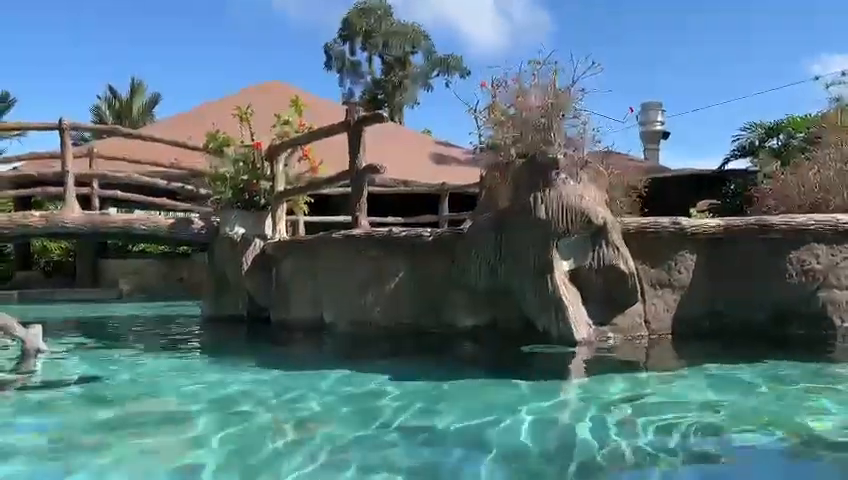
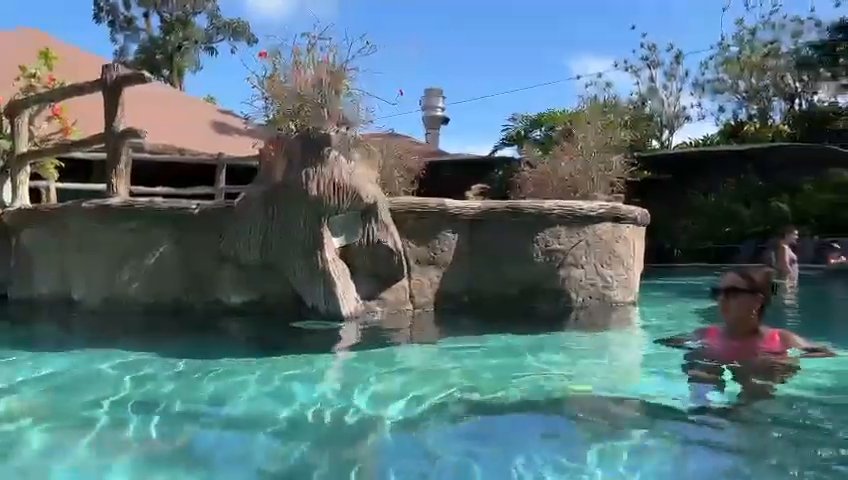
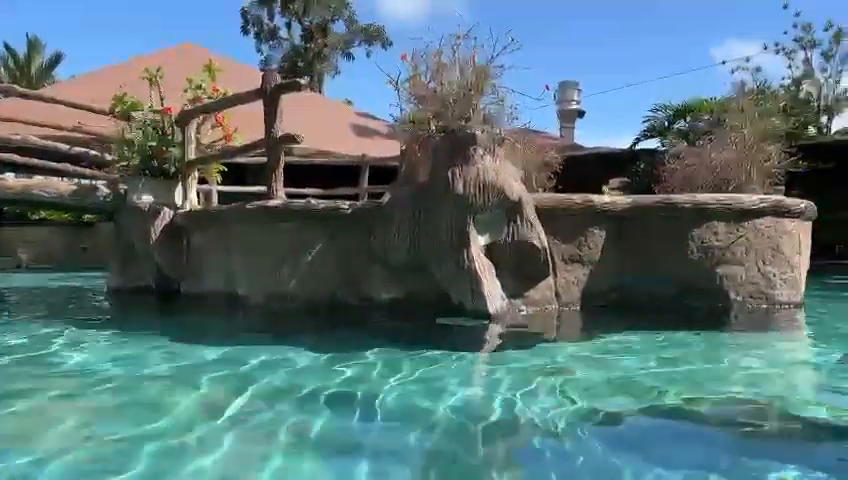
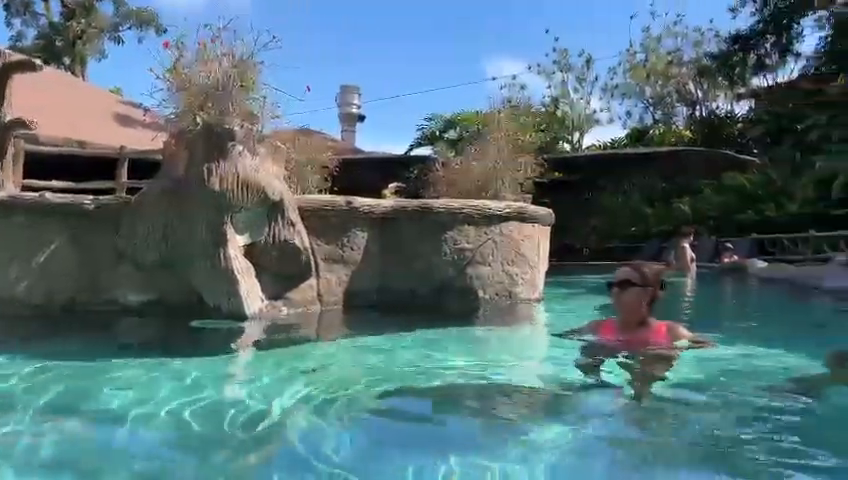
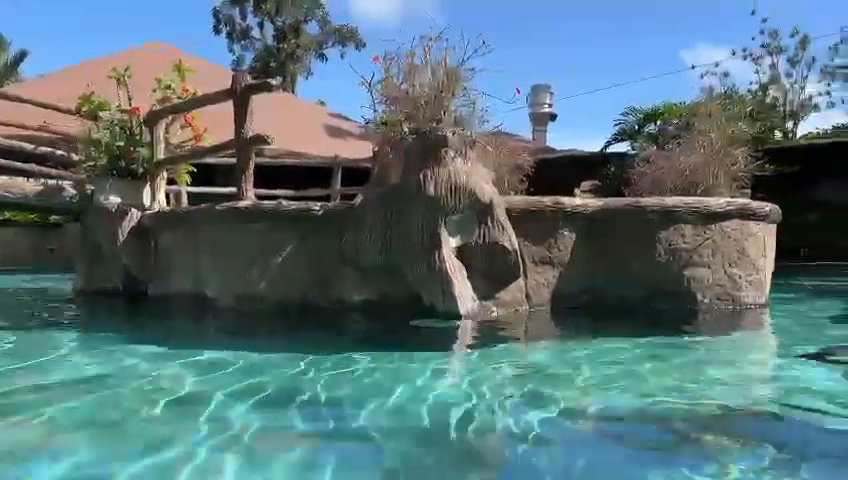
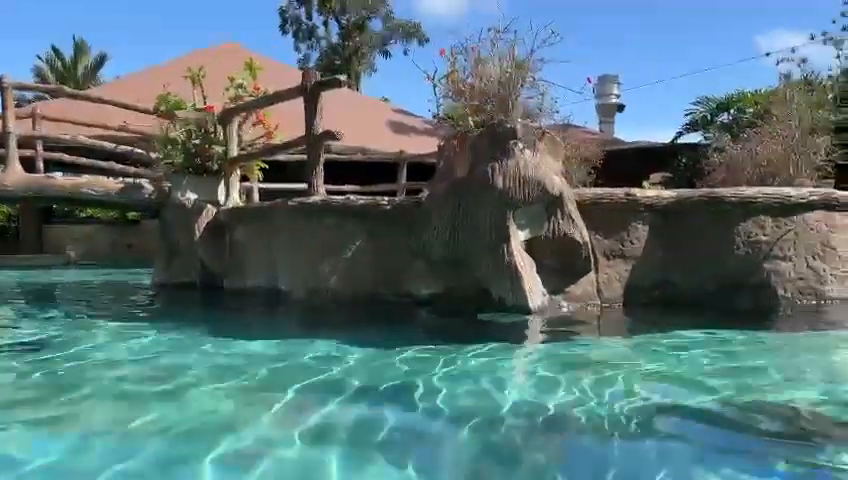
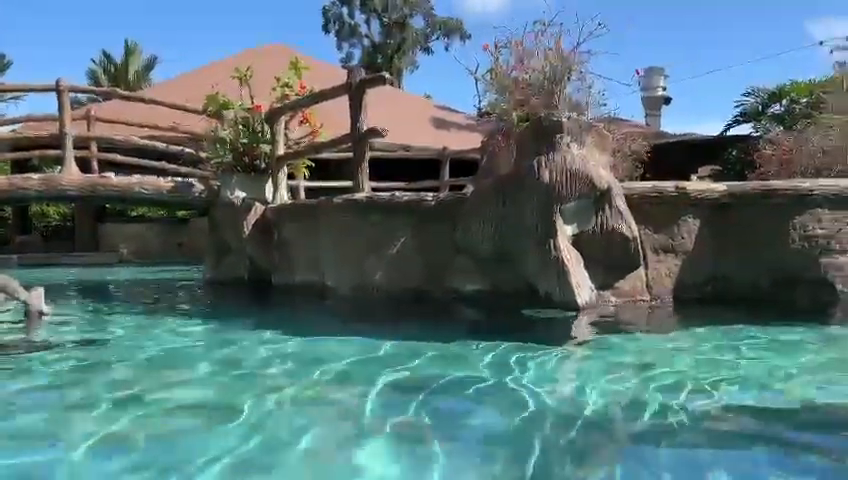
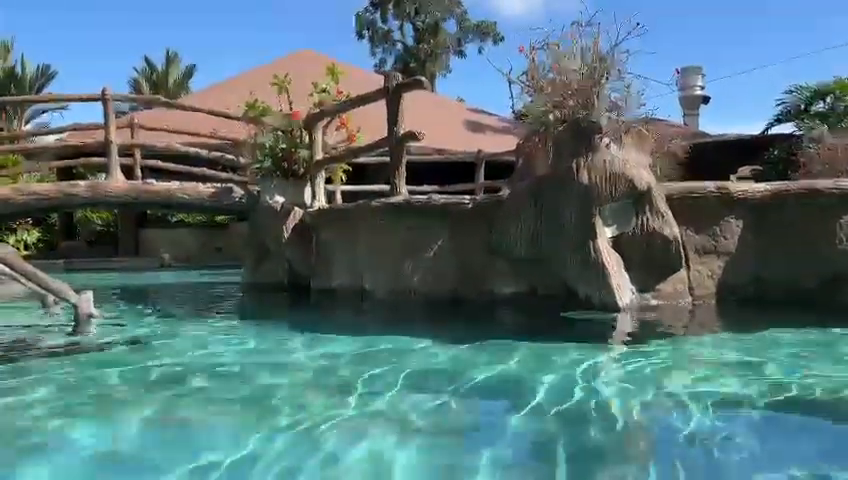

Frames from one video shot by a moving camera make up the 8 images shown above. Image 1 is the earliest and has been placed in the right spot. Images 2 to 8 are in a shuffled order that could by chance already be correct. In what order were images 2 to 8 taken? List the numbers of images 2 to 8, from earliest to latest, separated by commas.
8, 7, 6, 3, 5, 2, 4
